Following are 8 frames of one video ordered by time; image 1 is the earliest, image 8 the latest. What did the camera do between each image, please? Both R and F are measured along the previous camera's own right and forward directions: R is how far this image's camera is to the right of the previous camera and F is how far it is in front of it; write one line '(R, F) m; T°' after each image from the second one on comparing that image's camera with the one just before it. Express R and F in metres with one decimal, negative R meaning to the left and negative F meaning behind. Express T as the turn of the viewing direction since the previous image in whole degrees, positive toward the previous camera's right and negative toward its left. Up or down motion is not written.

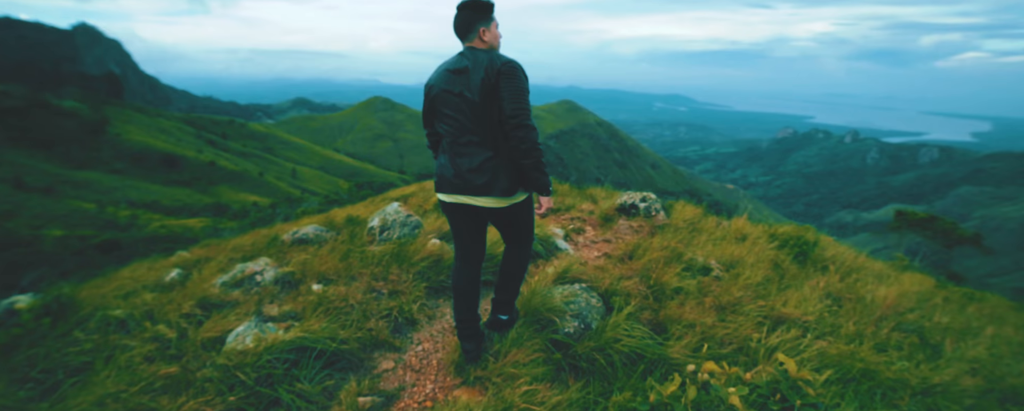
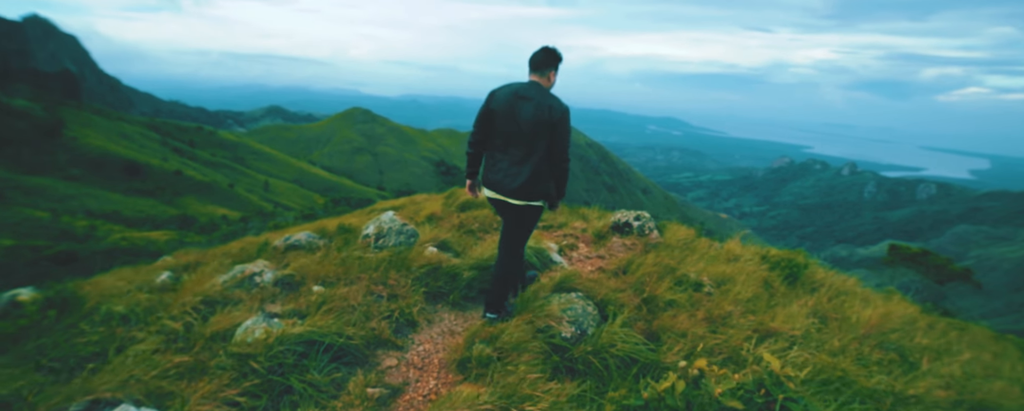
(-0.1, -0.3) m; +1°
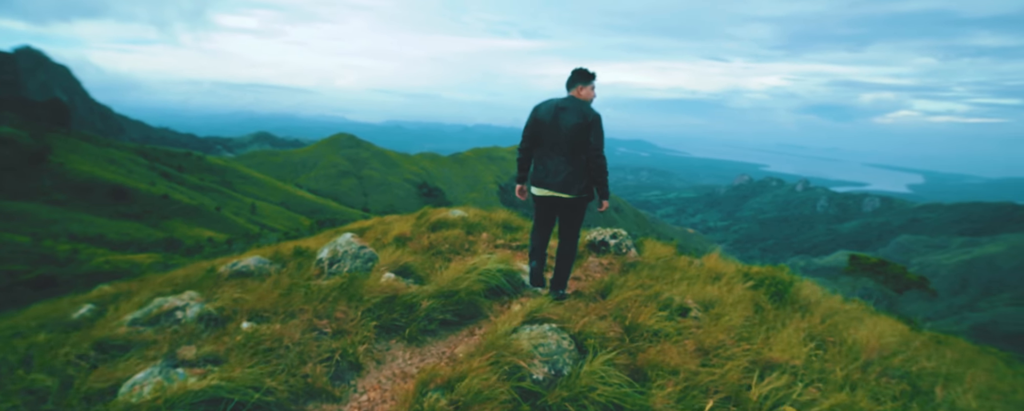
(+0.1, +0.8) m; +4°
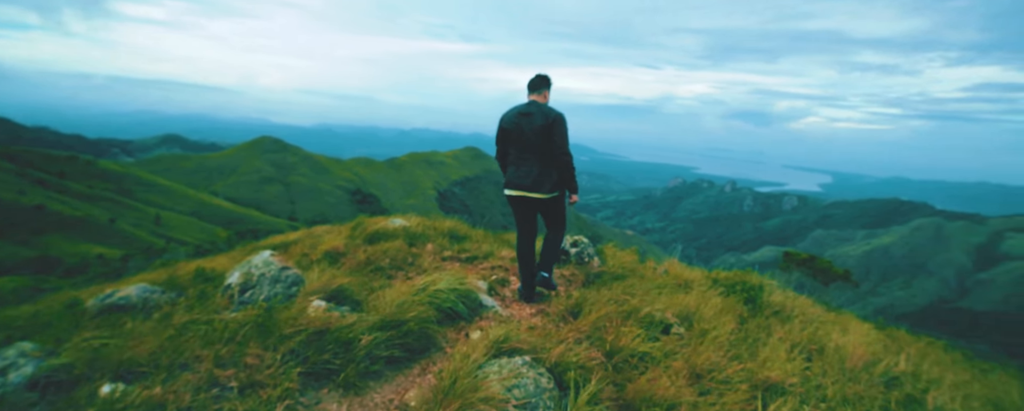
(-0.1, +0.9) m; +7°
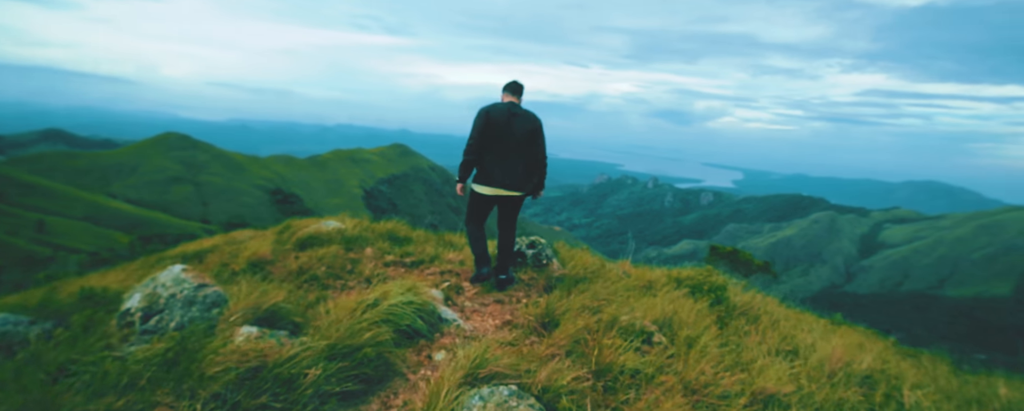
(-0.4, +0.6) m; +9°
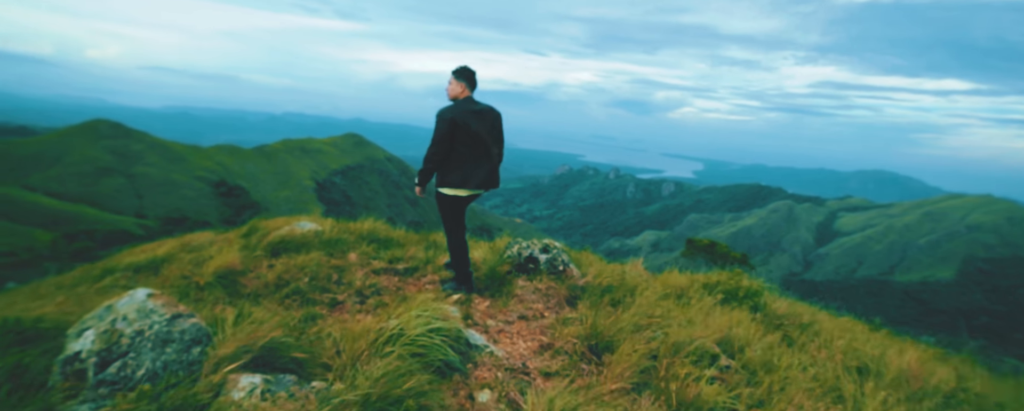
(-0.8, +0.9) m; +4°
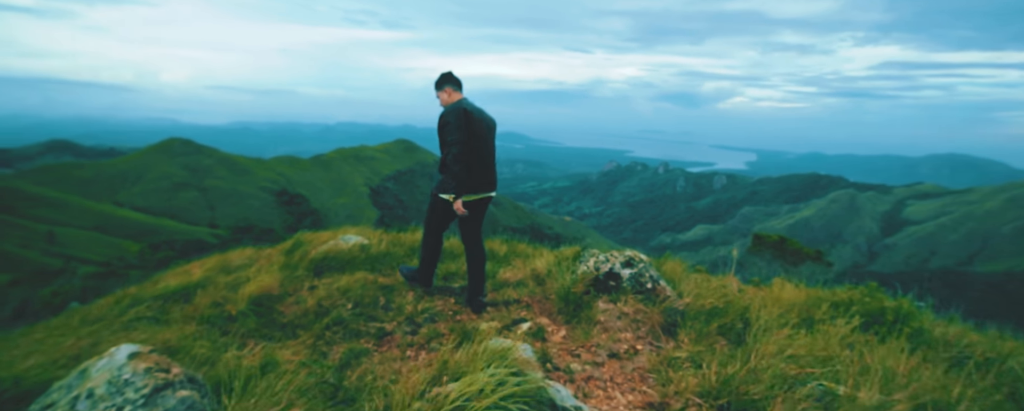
(-0.4, +1.2) m; -5°
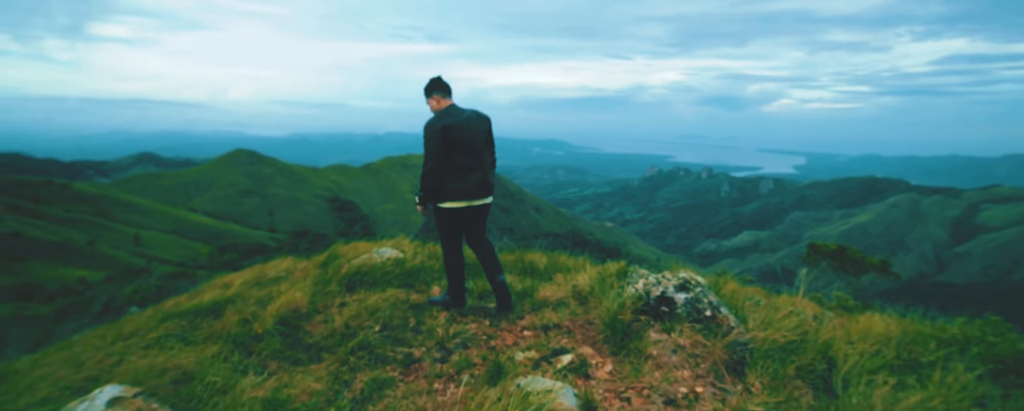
(0.0, +0.6) m; -5°
